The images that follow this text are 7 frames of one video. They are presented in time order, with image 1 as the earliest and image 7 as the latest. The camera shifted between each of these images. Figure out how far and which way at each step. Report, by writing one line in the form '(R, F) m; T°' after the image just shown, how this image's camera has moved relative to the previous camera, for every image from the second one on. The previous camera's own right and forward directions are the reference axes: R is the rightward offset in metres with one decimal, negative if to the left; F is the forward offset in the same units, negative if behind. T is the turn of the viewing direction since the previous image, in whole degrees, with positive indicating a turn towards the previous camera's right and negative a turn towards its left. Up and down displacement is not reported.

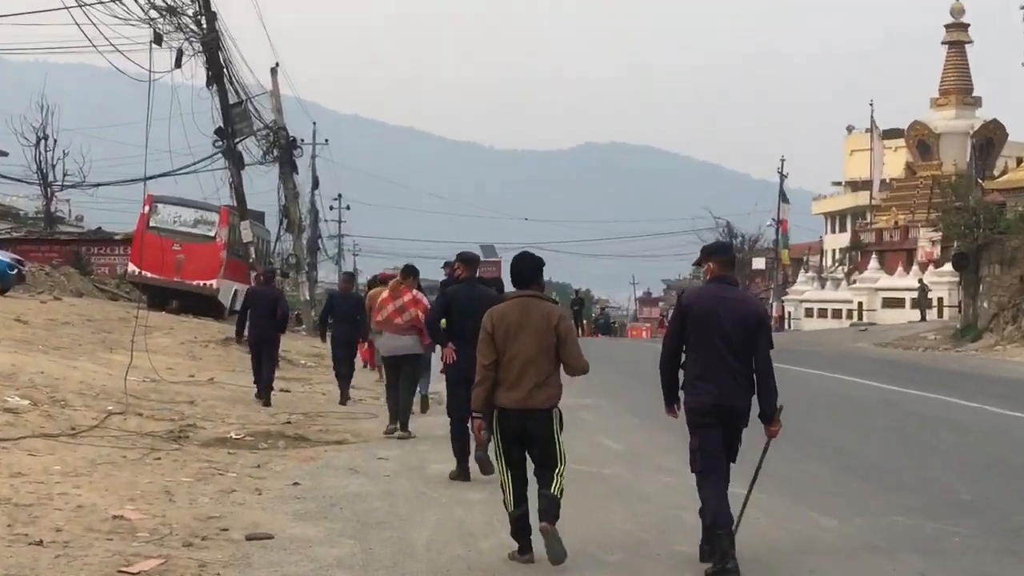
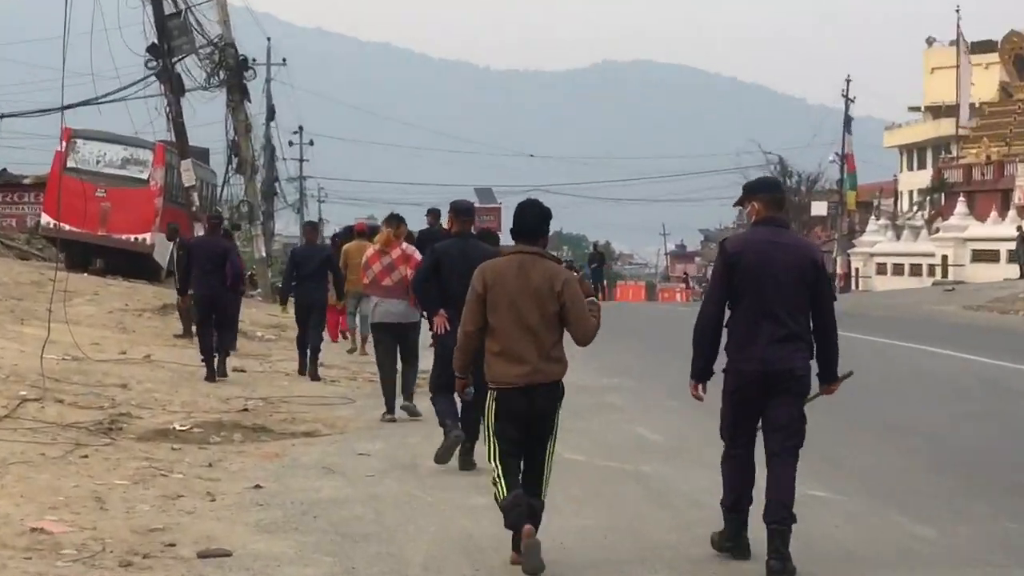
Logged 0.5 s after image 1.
(-0.3, +2.2) m; +2°
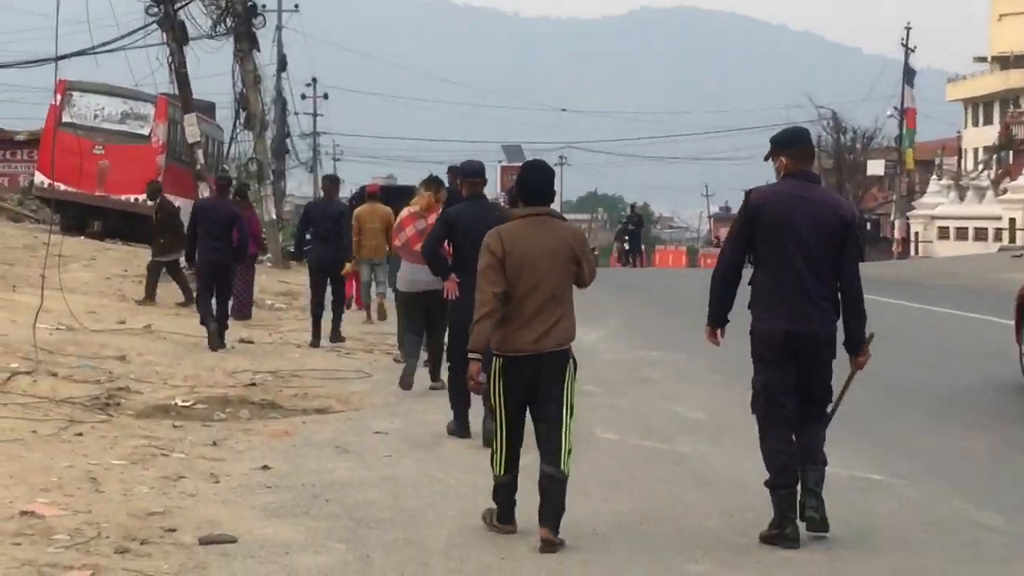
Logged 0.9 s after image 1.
(0.0, +0.7) m; -1°
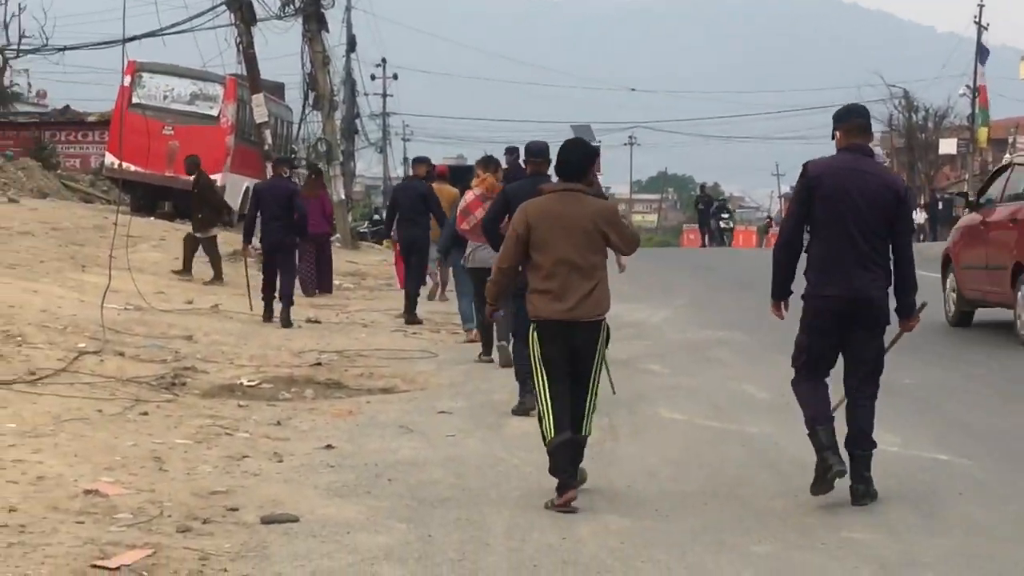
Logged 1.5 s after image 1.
(+0.2, +0.1) m; -4°
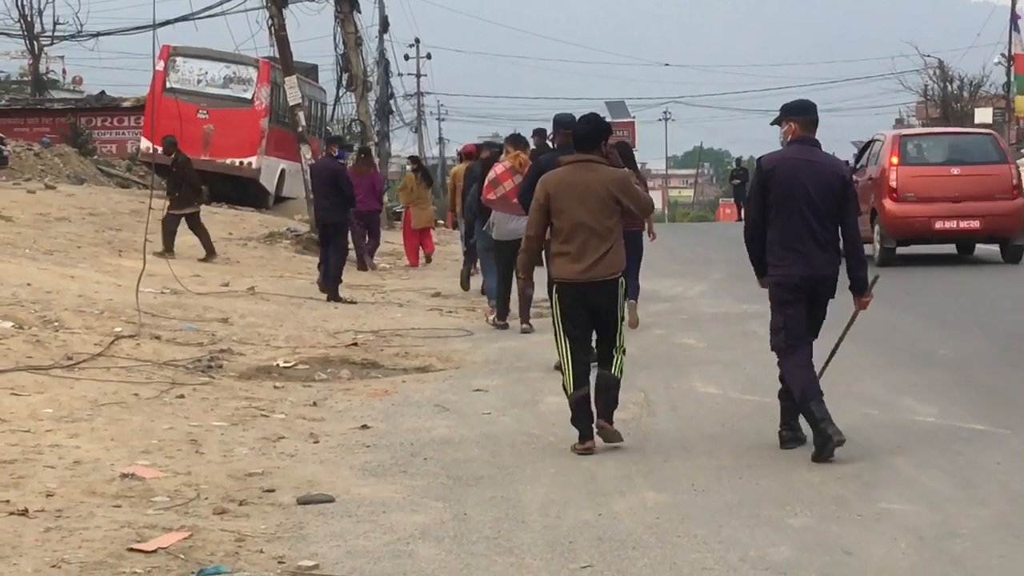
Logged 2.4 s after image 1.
(+0.1, 0.0) m; -2°
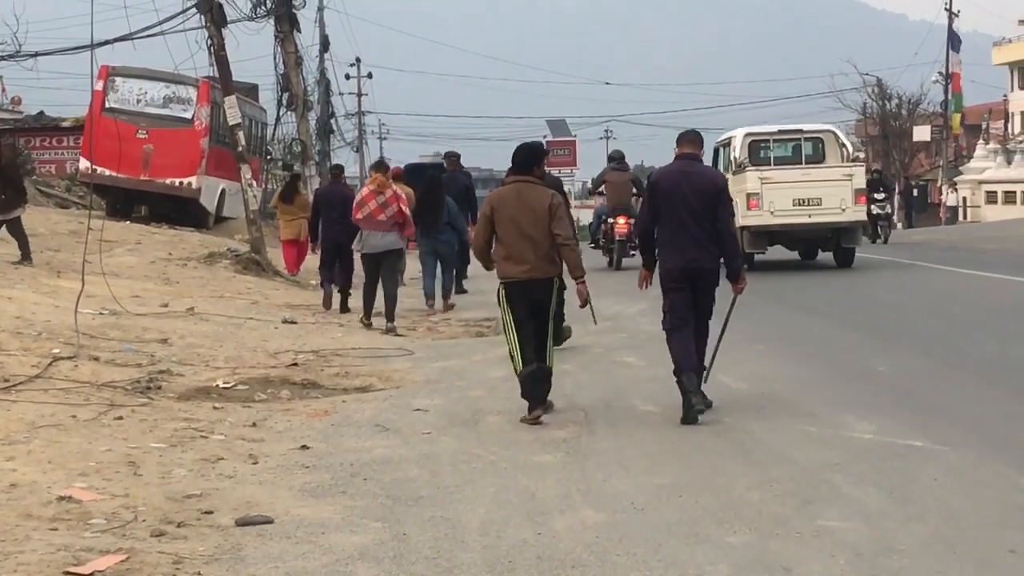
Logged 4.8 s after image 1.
(+0.1, -0.1) m; +2°
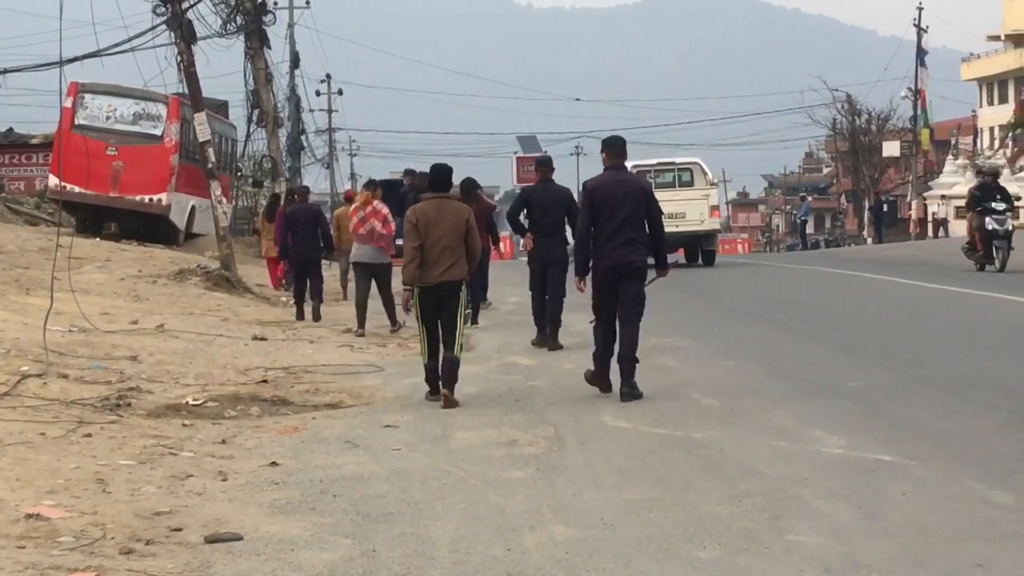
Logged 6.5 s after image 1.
(+0.1, 0.0) m; +1°
